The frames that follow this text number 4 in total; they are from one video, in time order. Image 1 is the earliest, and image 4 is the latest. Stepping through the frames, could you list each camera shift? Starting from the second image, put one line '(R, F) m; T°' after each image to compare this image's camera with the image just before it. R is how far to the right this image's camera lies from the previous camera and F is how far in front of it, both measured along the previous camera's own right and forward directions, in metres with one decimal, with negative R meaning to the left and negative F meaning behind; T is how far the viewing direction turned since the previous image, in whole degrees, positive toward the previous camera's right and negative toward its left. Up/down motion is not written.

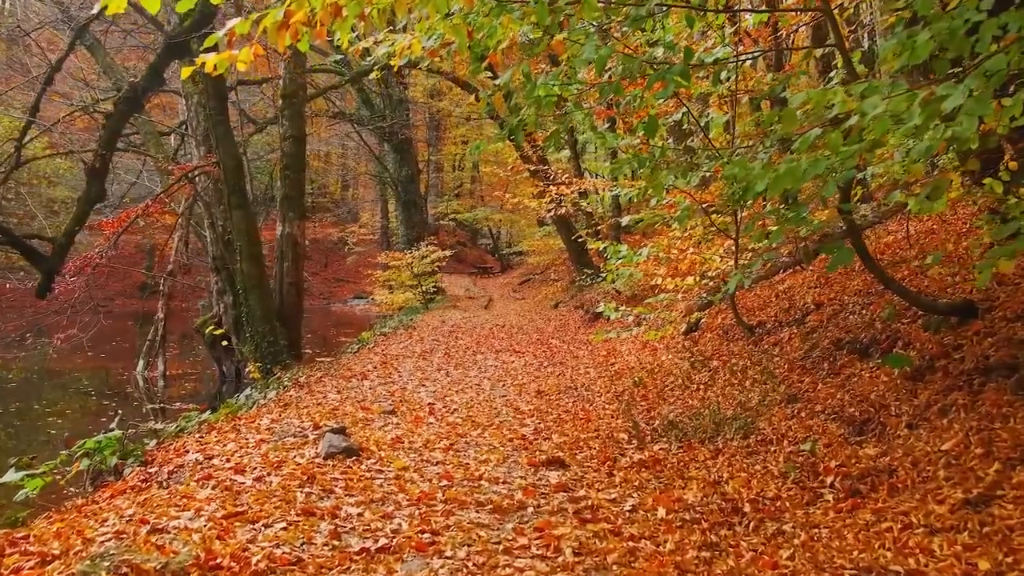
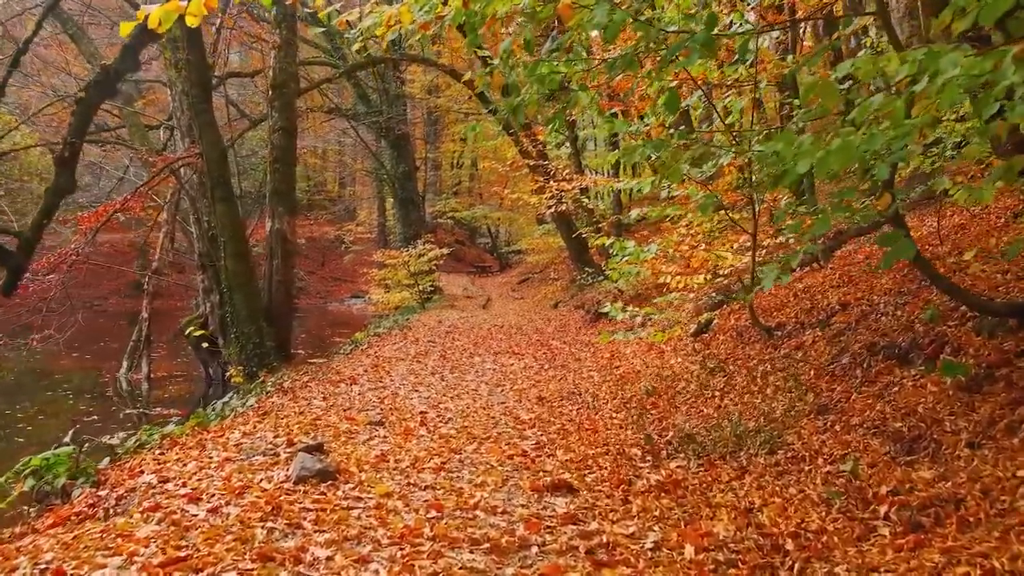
(0.0, +0.7) m; 0°
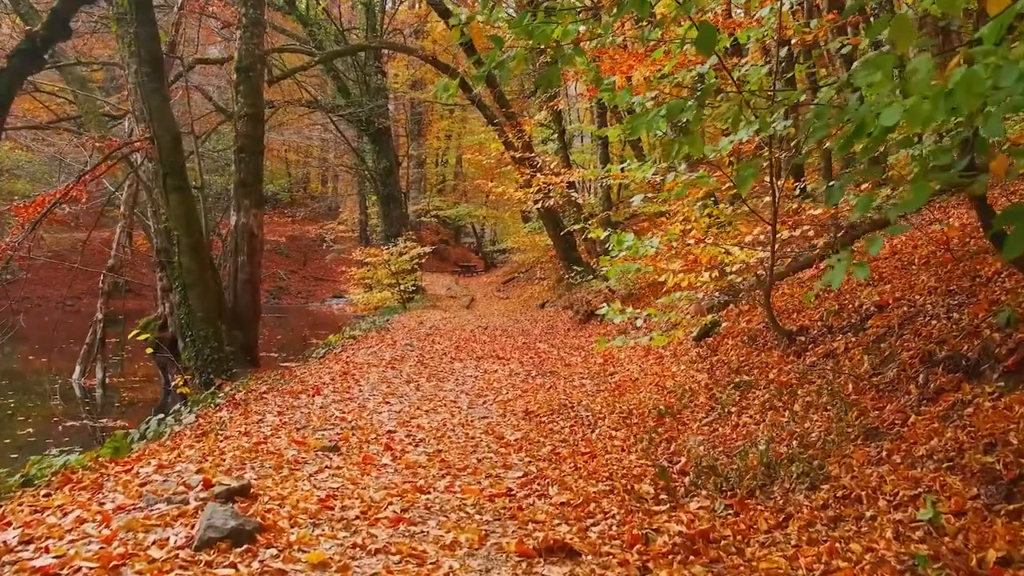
(0.0, +1.2) m; +1°
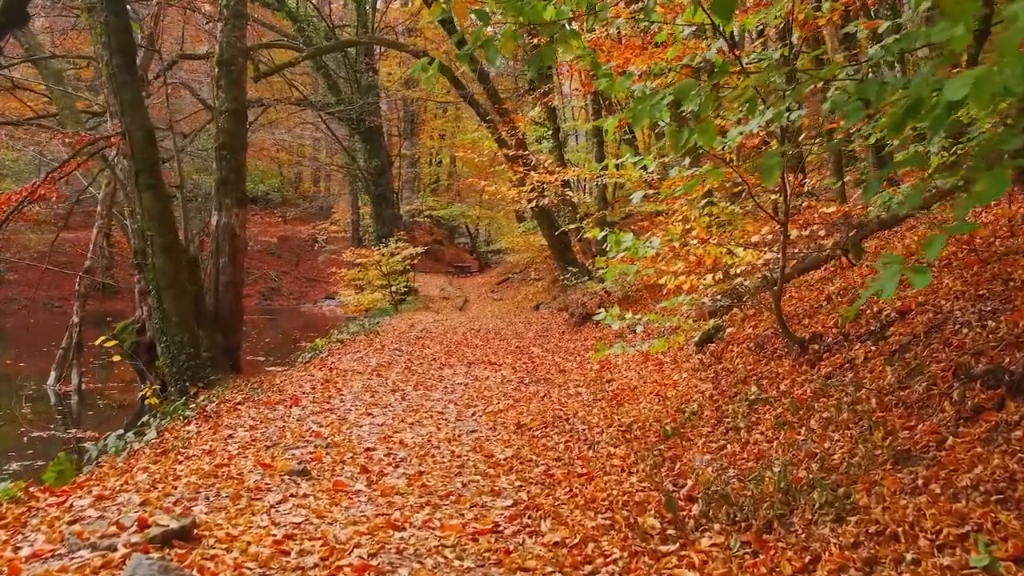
(+0.1, +0.6) m; 0°
